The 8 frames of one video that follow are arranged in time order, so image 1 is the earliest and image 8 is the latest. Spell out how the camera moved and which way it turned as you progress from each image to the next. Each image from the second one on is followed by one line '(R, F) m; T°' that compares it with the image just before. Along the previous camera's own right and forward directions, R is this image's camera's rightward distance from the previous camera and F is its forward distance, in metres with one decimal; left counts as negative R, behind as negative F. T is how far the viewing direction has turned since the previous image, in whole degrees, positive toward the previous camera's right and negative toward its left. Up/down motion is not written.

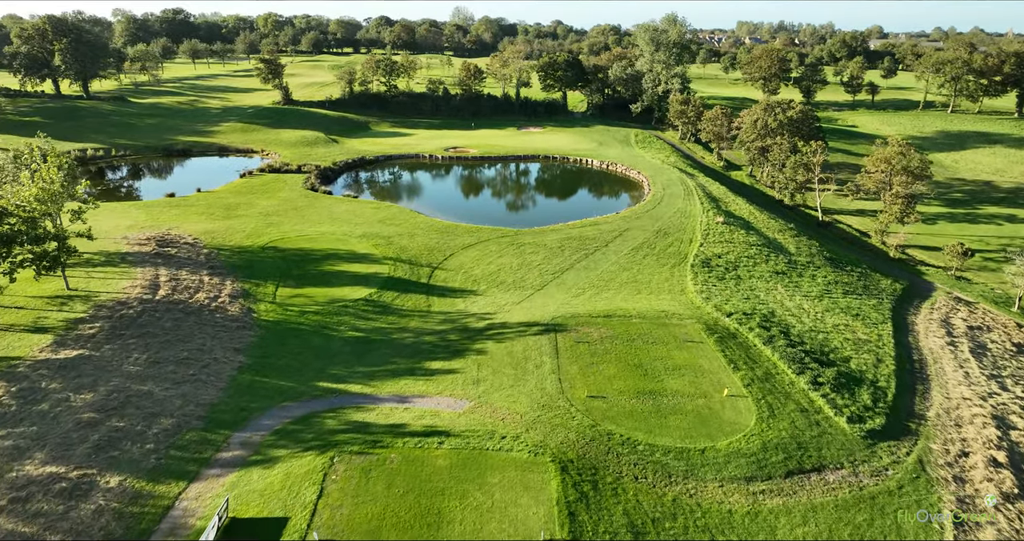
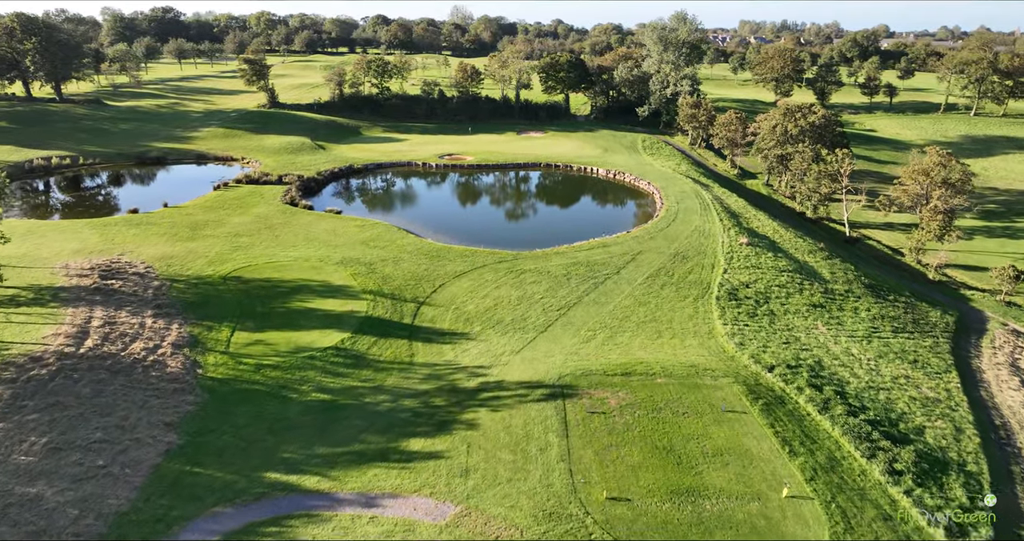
(+0.1, +4.5) m; 0°
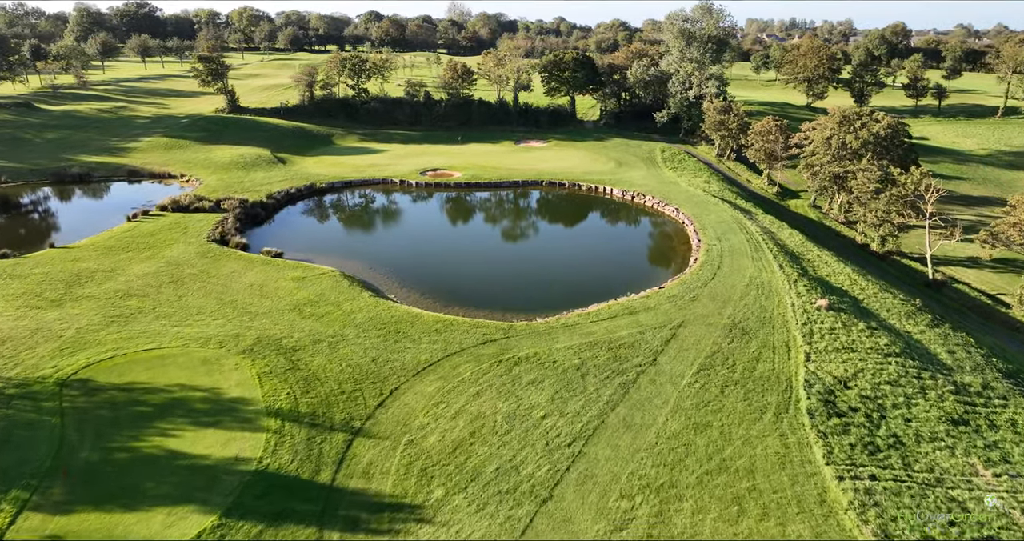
(+0.4, +10.3) m; 0°
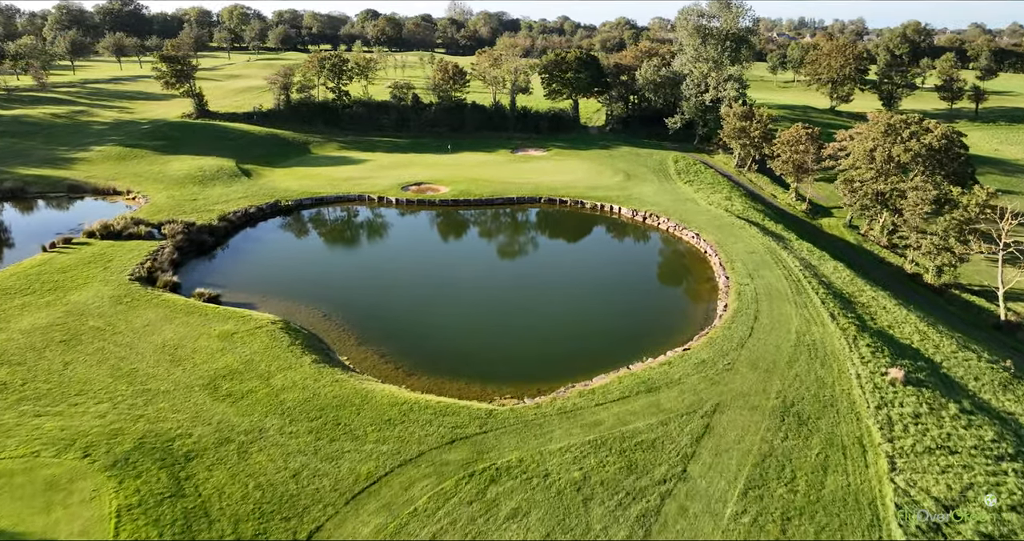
(+0.7, +6.3) m; 0°
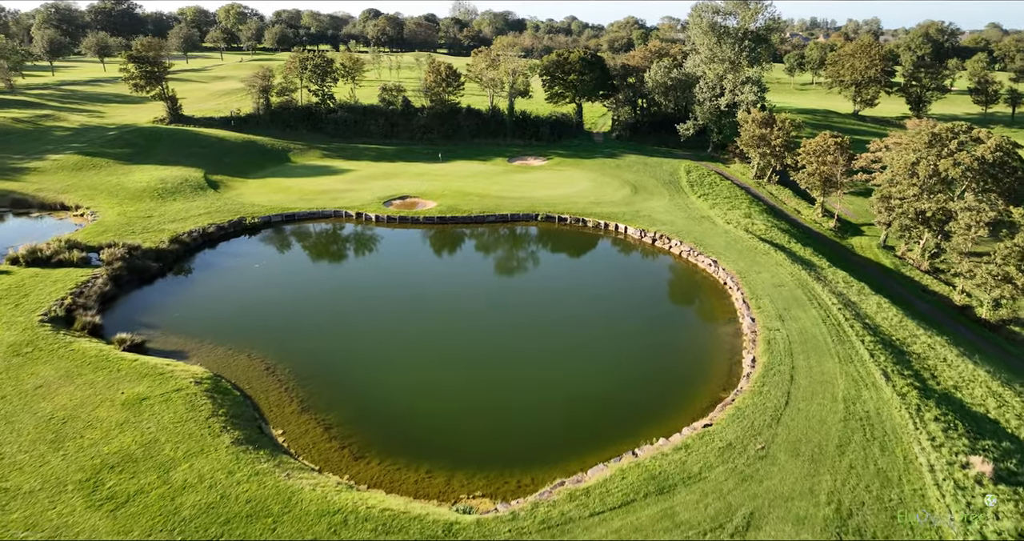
(+0.8, +4.8) m; -1°
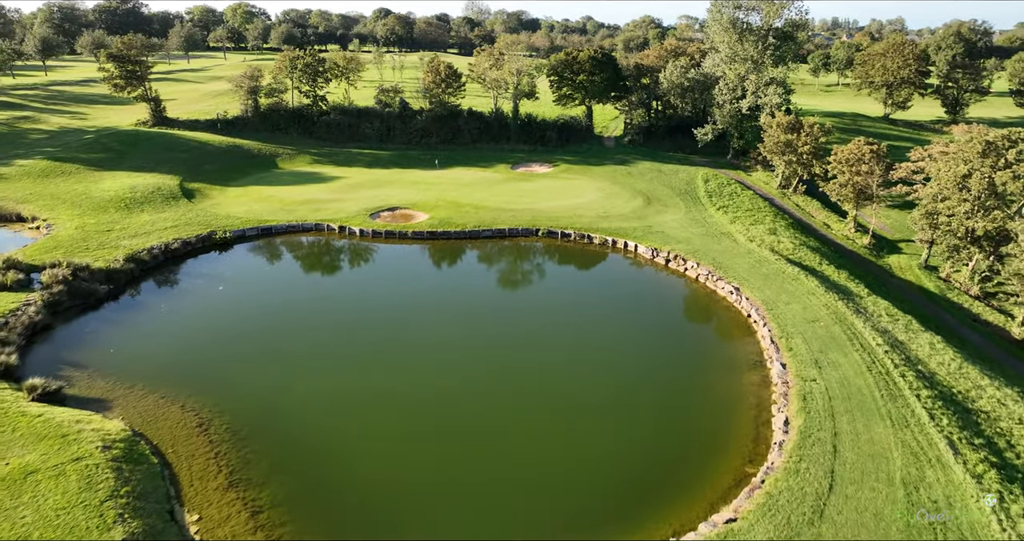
(+0.9, +3.9) m; -1°
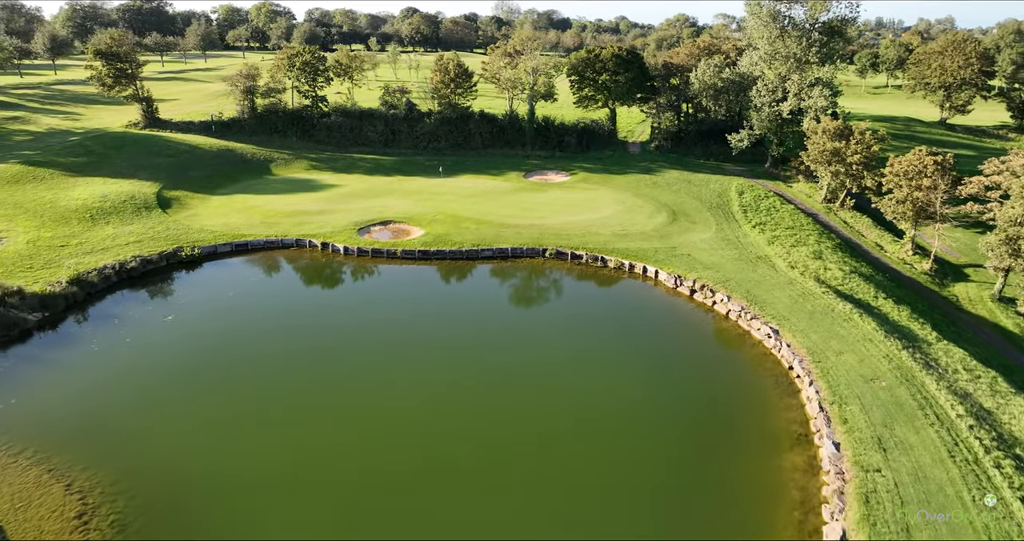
(+1.3, +4.5) m; -3°
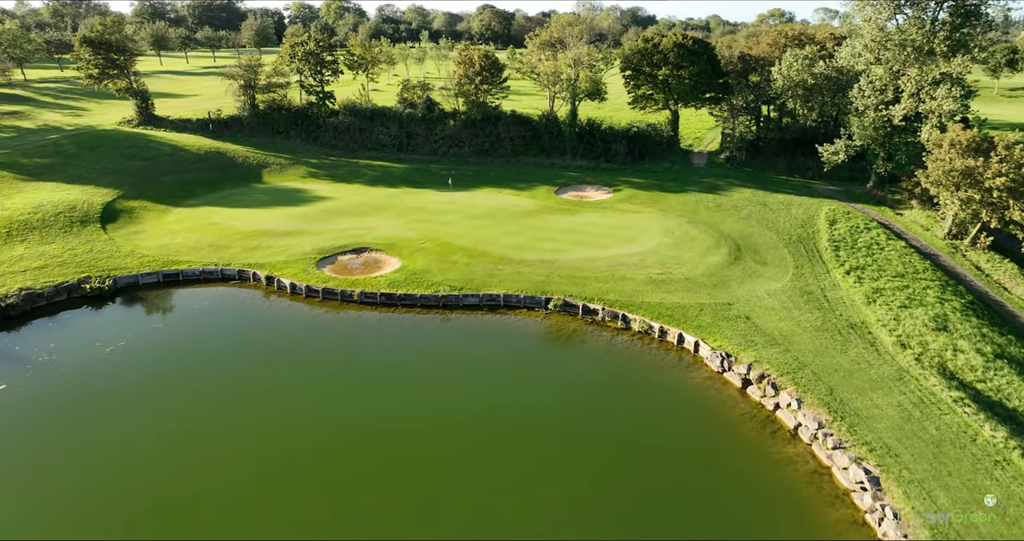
(+3.0, +8.5) m; -7°
